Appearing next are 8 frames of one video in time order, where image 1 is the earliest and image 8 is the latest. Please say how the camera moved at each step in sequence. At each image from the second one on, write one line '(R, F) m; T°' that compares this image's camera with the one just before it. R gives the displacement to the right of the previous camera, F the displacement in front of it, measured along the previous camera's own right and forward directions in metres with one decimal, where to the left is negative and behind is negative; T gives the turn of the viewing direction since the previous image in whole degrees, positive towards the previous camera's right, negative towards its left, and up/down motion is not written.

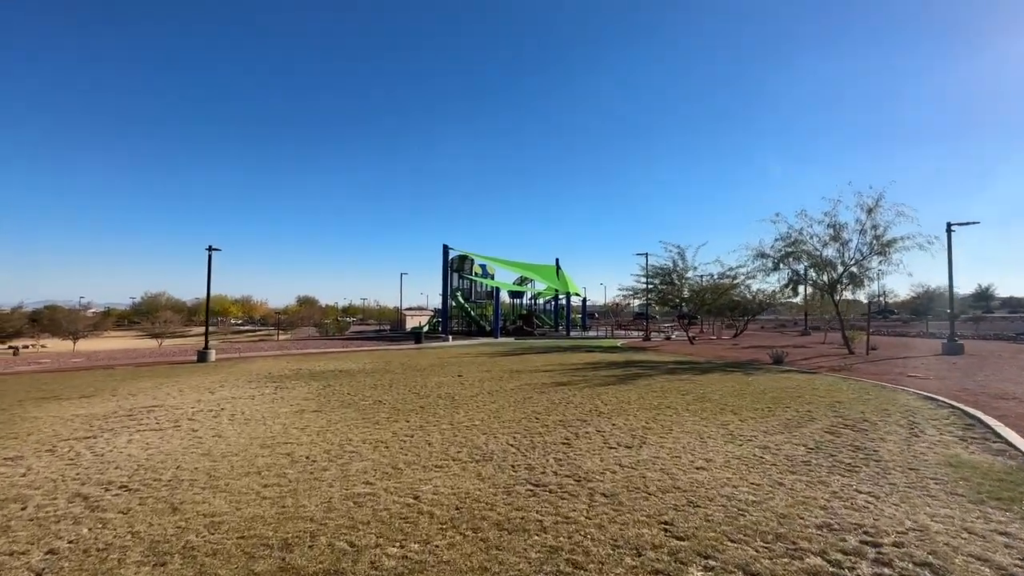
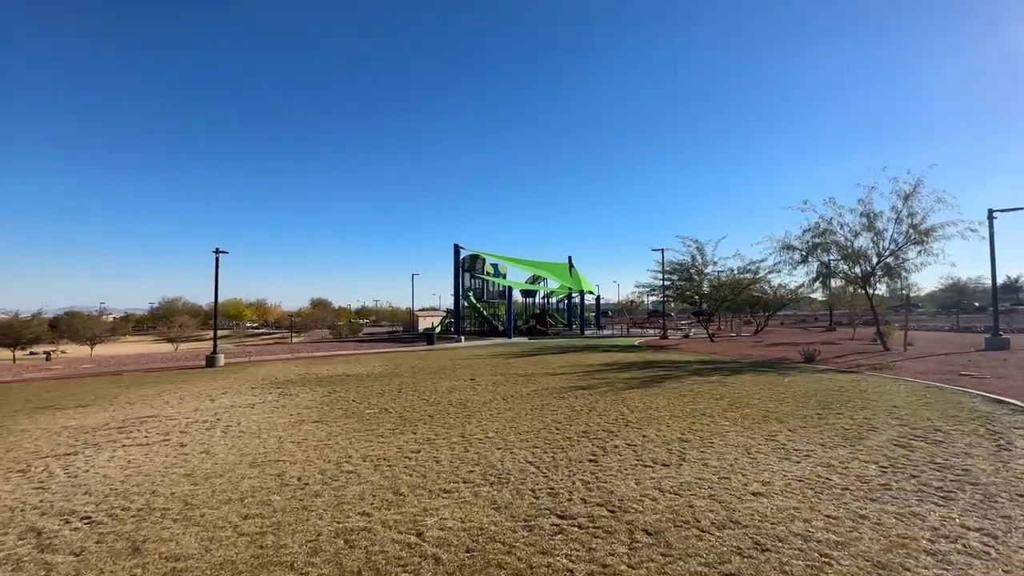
(-0.1, +0.9) m; -2°
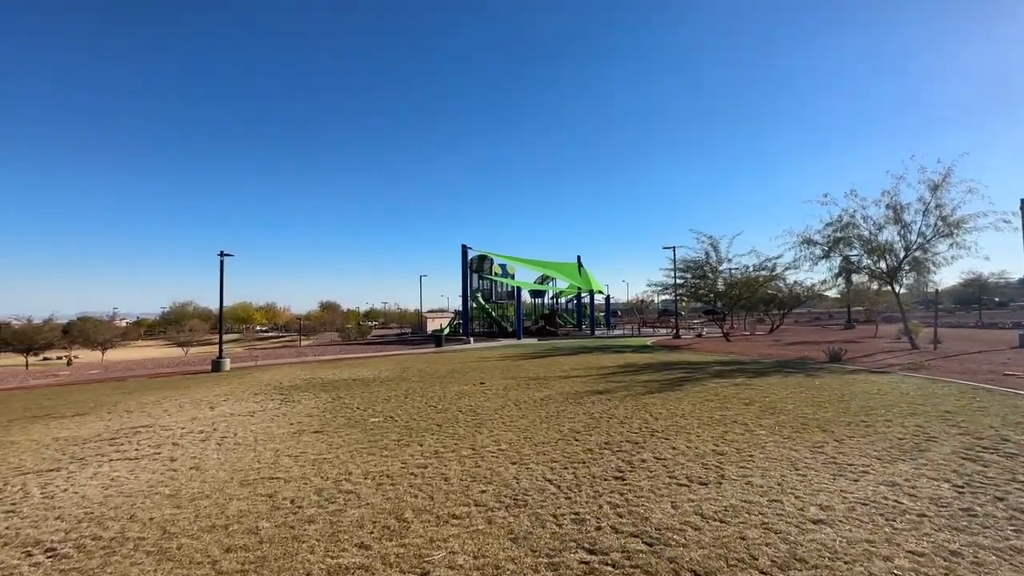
(-0.1, +0.7) m; -1°
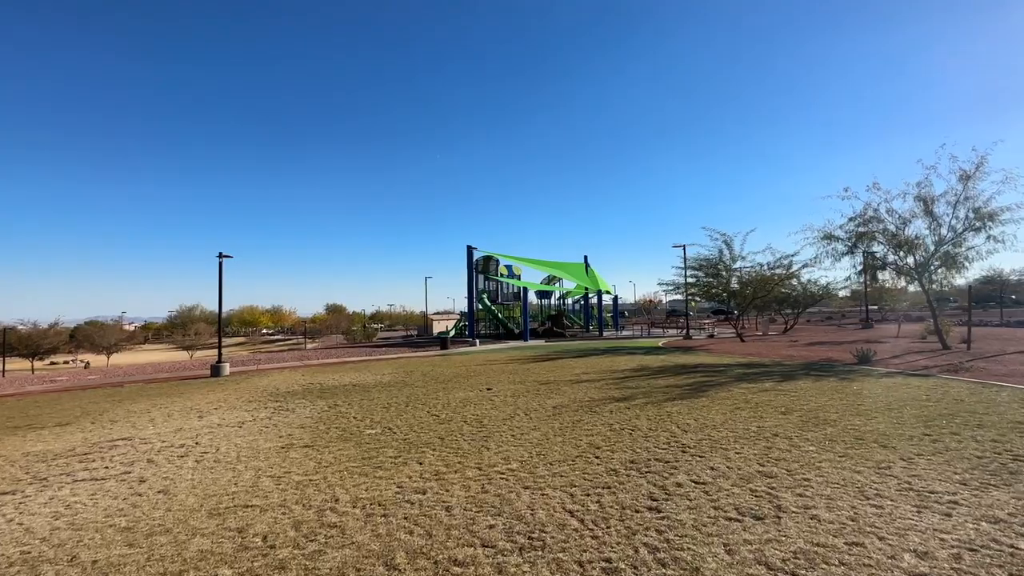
(-0.1, +0.9) m; -1°
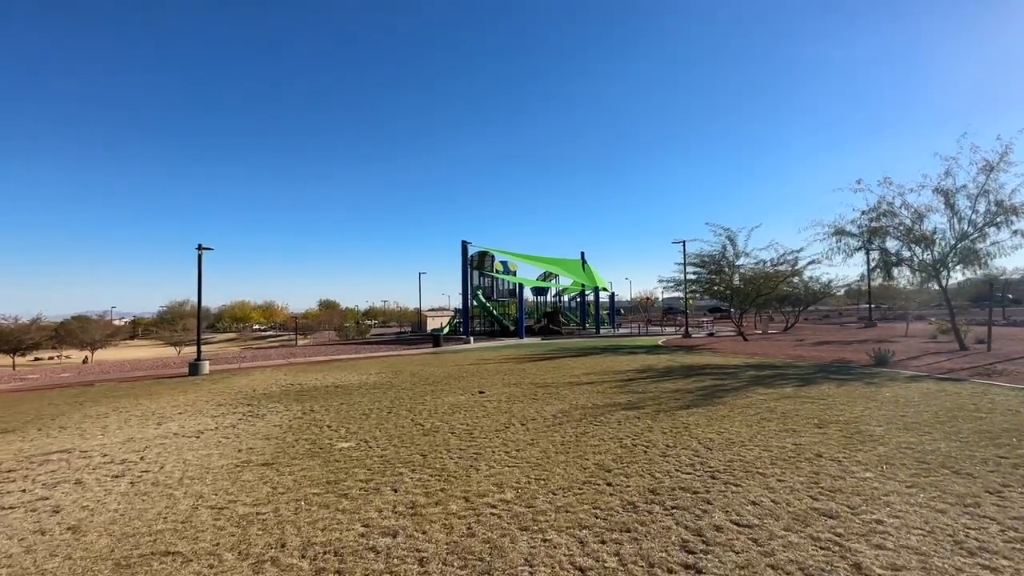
(0.0, +1.1) m; +1°
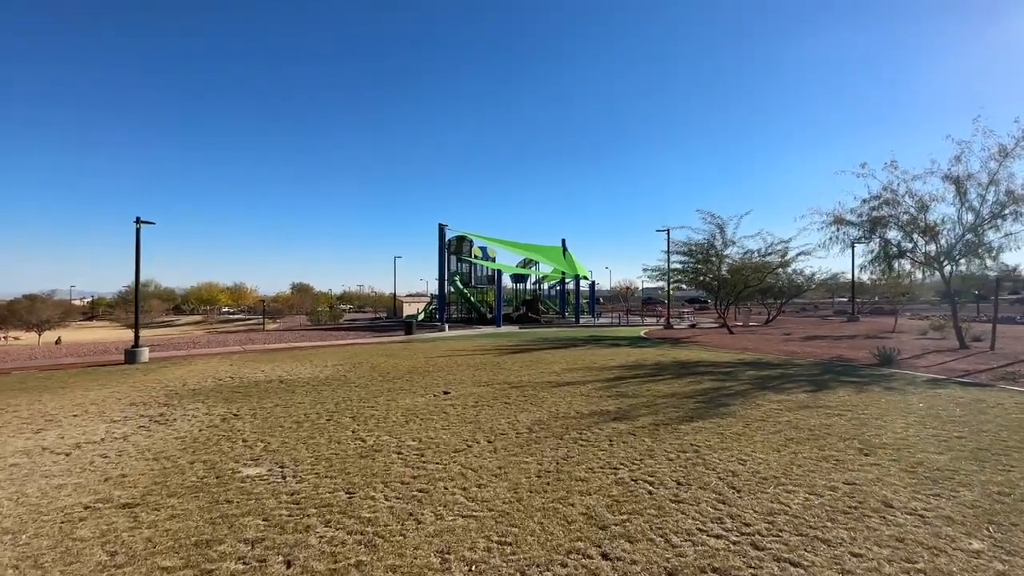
(+0.2, +1.8) m; +2°
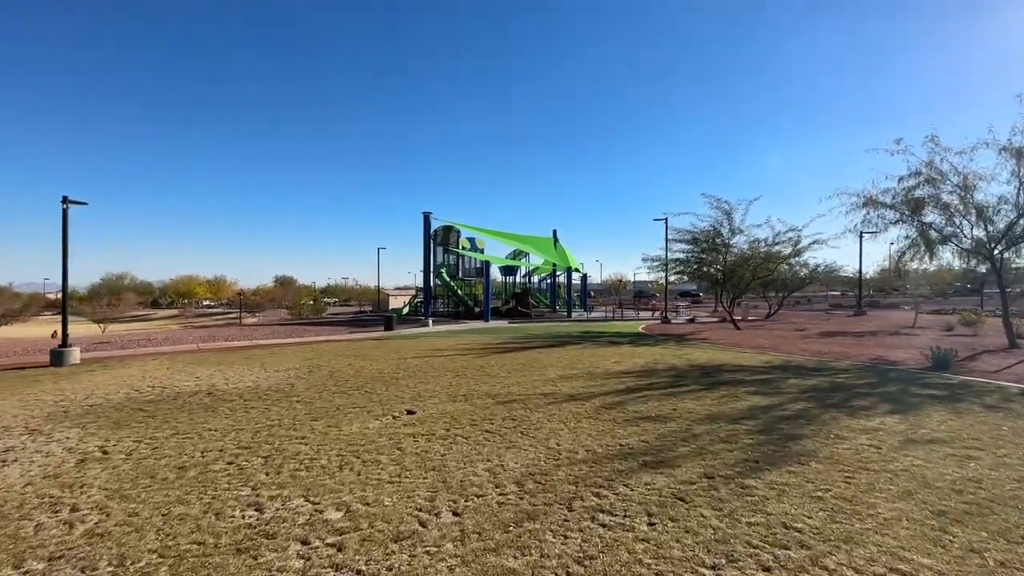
(+0.1, +2.5) m; +1°
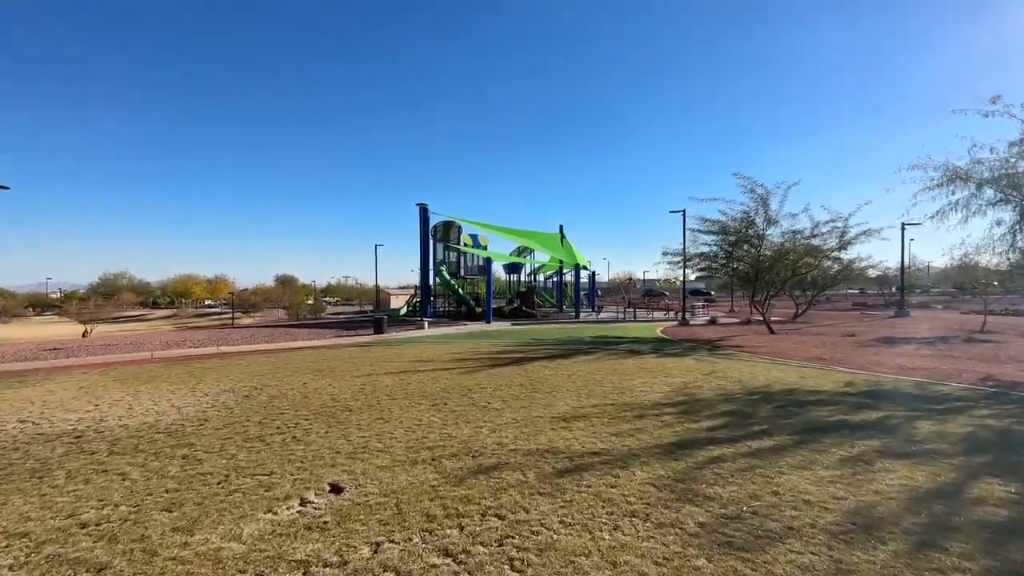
(+0.2, +3.2) m; -1°
